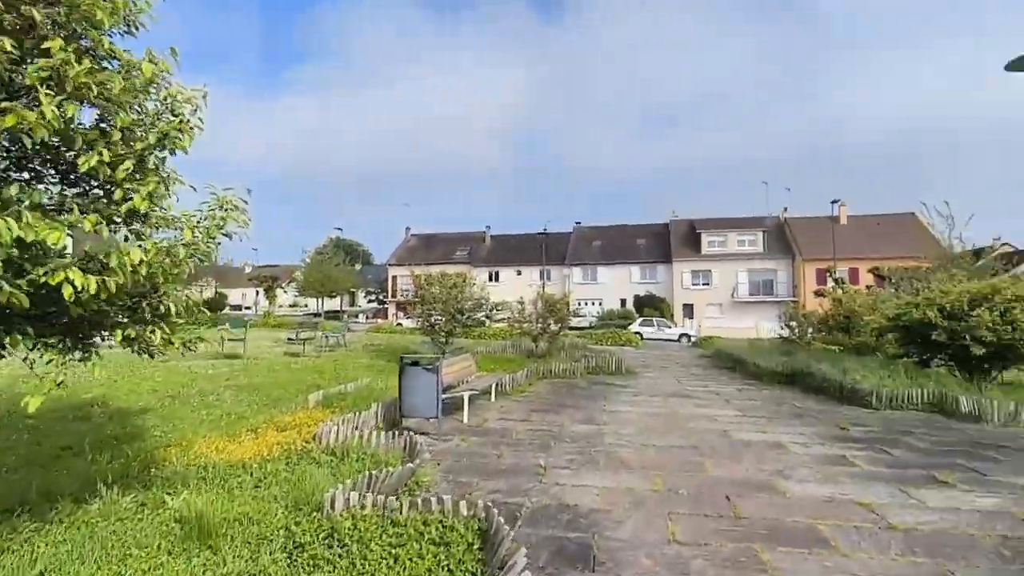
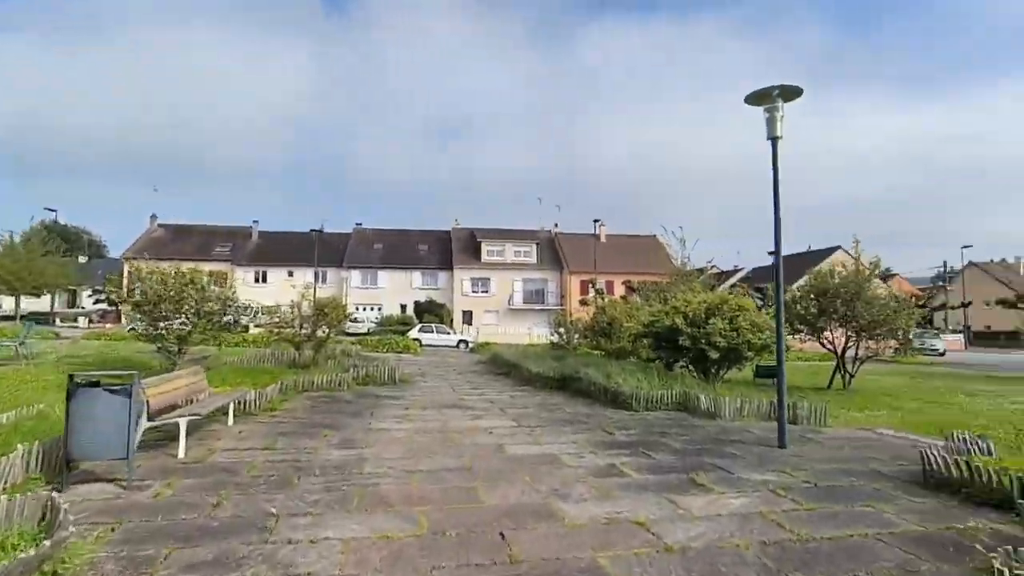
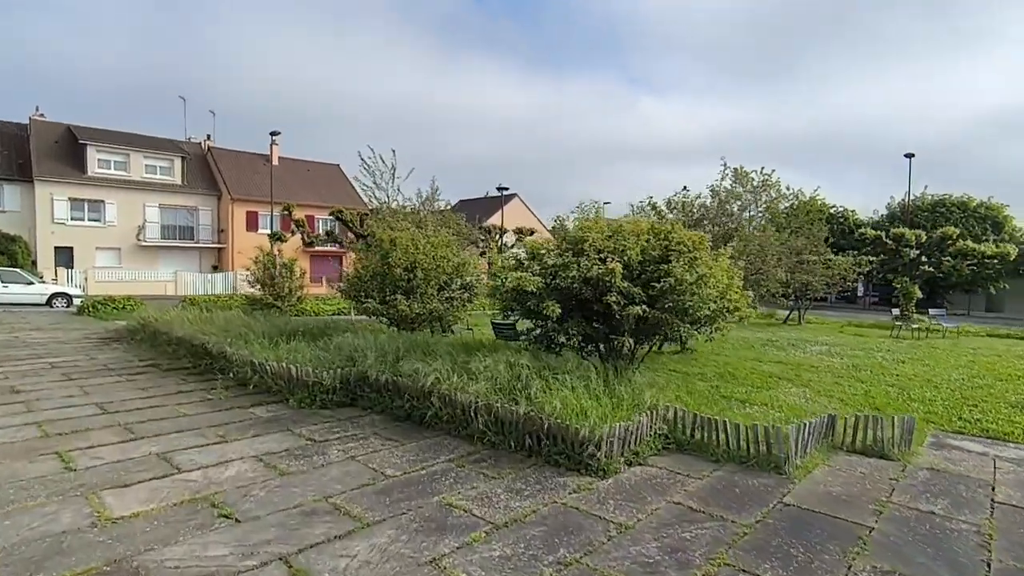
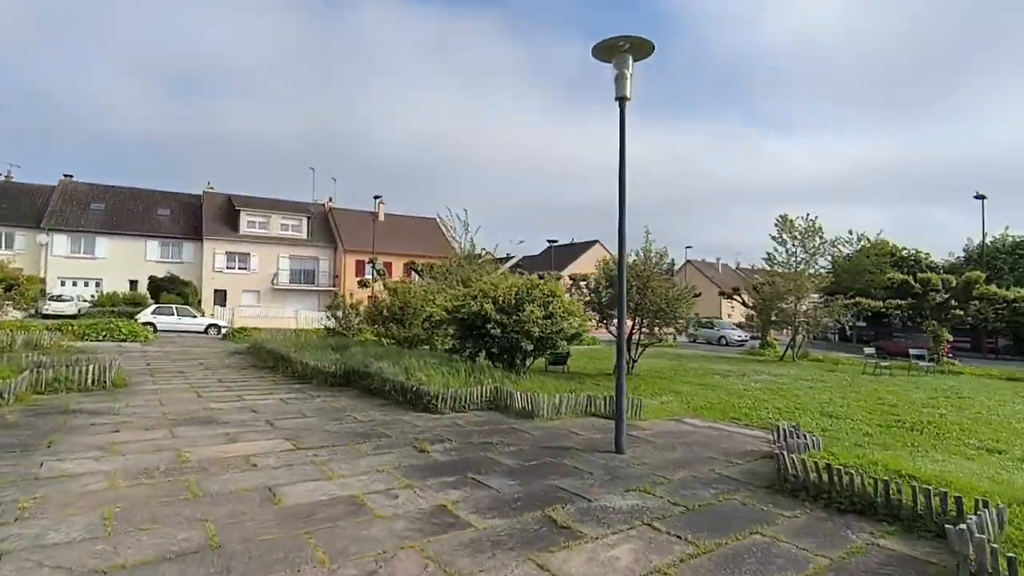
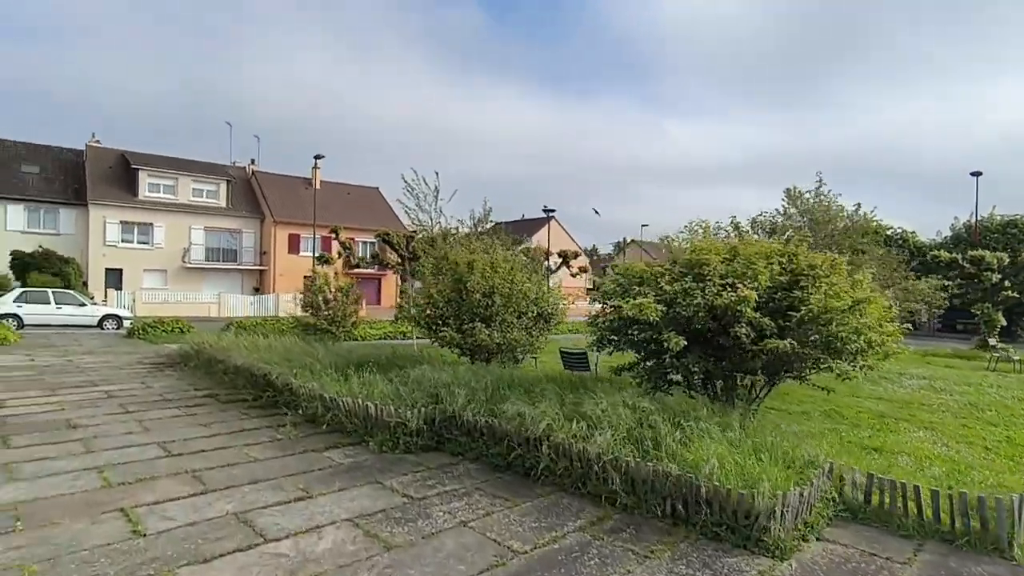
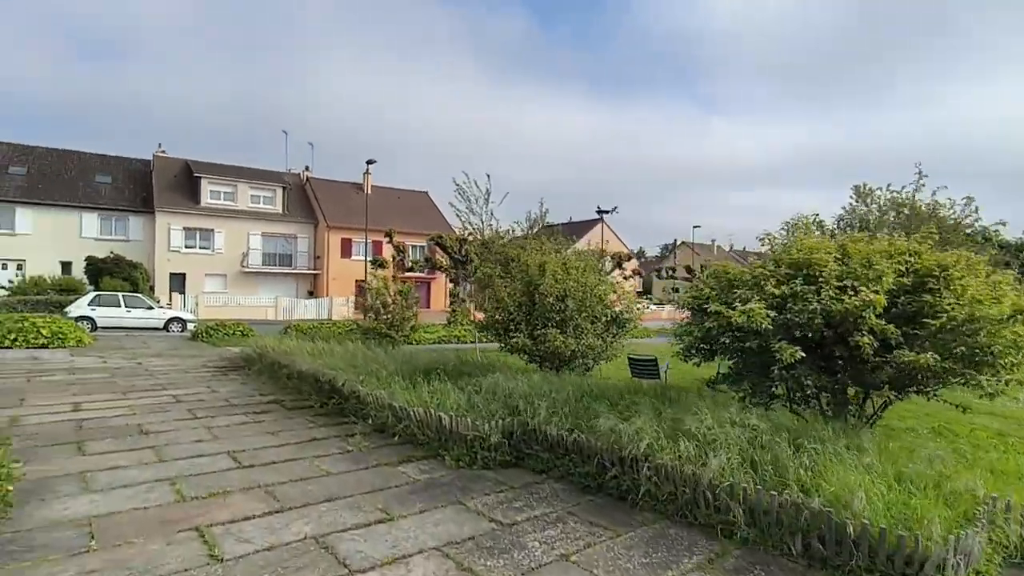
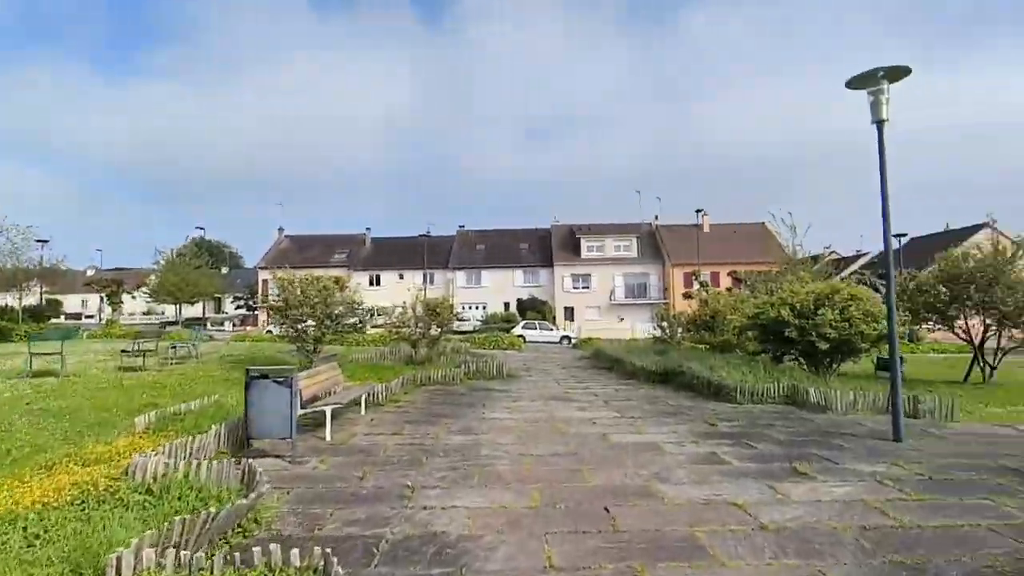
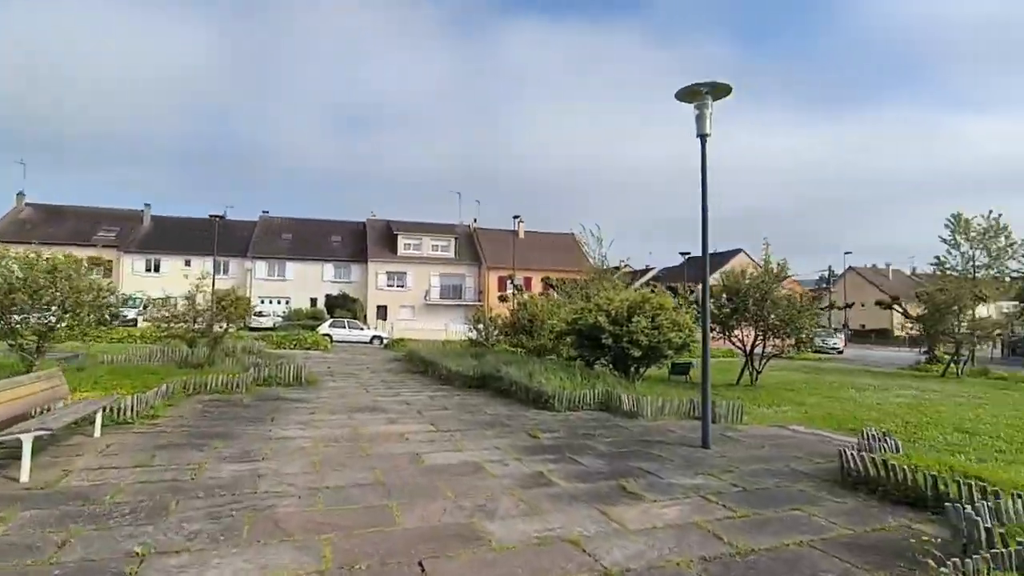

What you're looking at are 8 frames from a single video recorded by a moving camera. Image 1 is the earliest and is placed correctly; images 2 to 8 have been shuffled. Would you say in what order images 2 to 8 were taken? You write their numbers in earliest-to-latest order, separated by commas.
7, 2, 8, 4, 3, 5, 6
